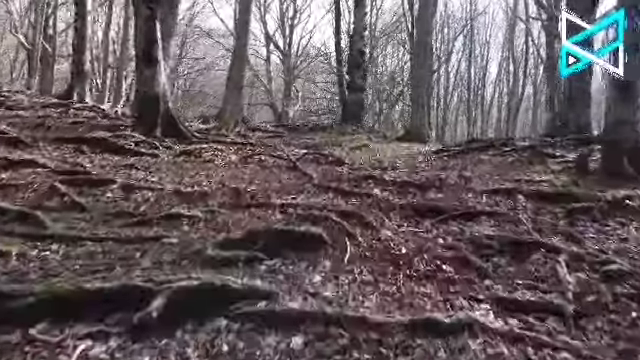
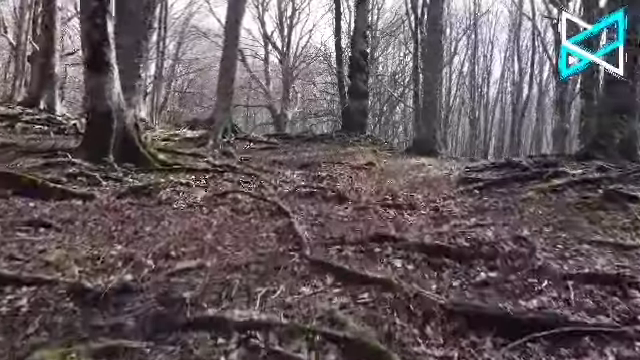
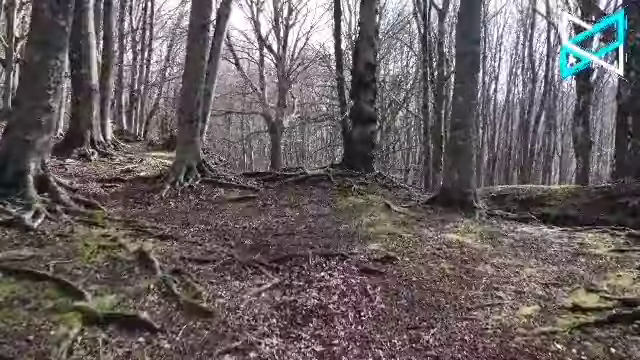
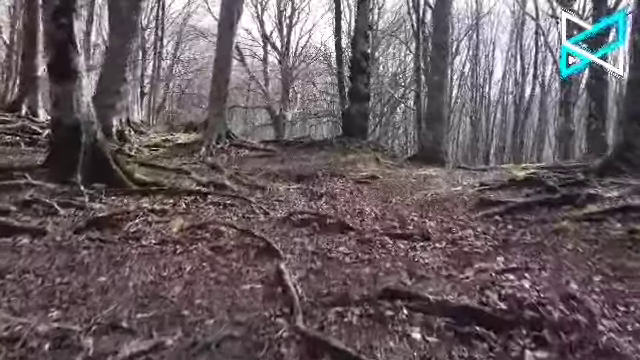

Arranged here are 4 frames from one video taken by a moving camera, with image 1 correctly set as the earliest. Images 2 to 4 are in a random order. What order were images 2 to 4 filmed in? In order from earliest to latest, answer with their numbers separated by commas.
2, 4, 3
